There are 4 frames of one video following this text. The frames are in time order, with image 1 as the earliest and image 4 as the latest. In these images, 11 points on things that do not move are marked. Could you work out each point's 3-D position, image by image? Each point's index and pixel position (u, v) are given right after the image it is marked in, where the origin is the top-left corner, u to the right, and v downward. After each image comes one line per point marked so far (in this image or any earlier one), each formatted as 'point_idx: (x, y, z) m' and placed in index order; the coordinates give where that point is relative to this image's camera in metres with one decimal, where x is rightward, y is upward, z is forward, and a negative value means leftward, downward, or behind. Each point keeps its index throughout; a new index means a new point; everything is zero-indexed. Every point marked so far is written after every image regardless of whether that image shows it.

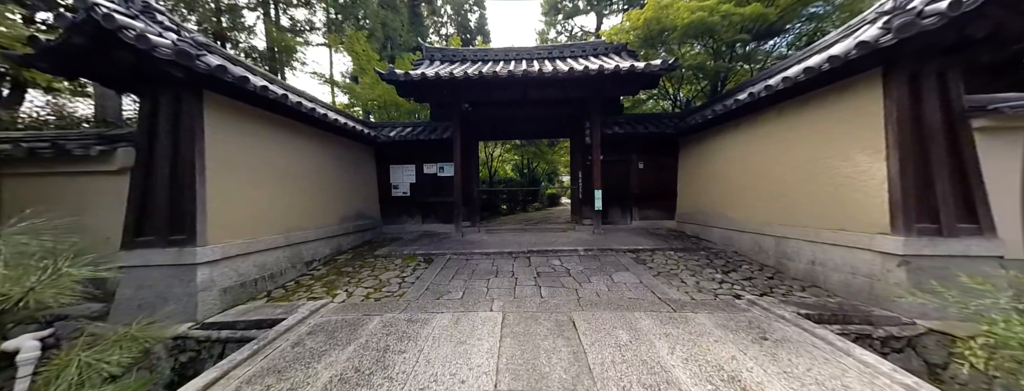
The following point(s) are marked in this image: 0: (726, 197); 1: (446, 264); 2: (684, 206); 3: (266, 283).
0: (+4.0, 0.0, +5.0) m
1: (-1.1, -1.2, +4.5) m
2: (+4.1, -0.2, +6.3) m
3: (-3.3, -1.2, +3.5) m
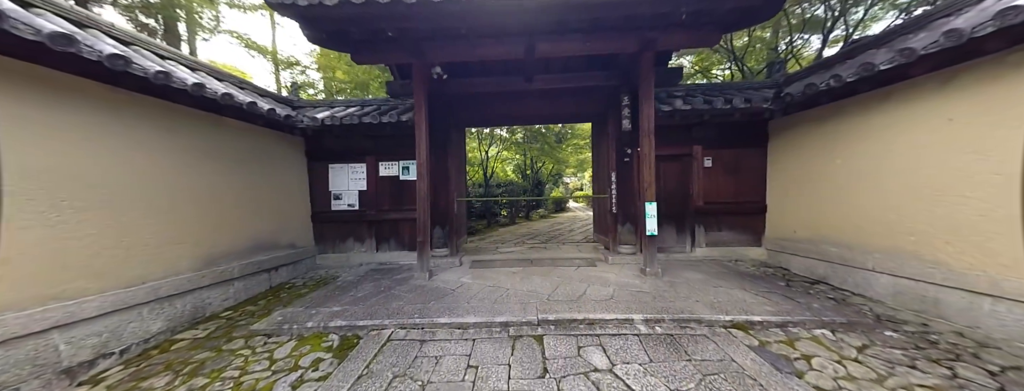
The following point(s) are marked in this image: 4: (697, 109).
0: (+4.0, -0.2, +2.7) m
1: (-1.2, -1.4, +2.2) m
2: (+4.1, -0.5, +3.9) m
3: (-3.4, -1.4, +1.3) m
4: (+2.6, +1.2, +3.8) m
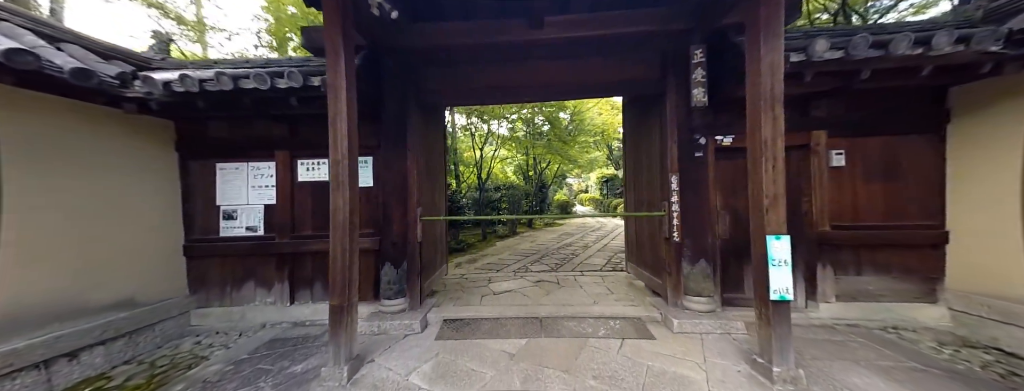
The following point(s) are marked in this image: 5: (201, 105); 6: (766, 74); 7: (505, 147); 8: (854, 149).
0: (+3.9, -0.4, +0.9) m
1: (-1.2, -1.6, +0.4) m
2: (+4.1, -0.6, +2.2) m
3: (-3.4, -1.6, -0.5) m
4: (+2.6, +1.0, +2.0) m
5: (-2.9, +0.9, +2.4) m
6: (+1.8, +0.9, +1.9) m
7: (-0.2, +1.7, +8.9) m
8: (+3.4, +0.5, +2.6) m
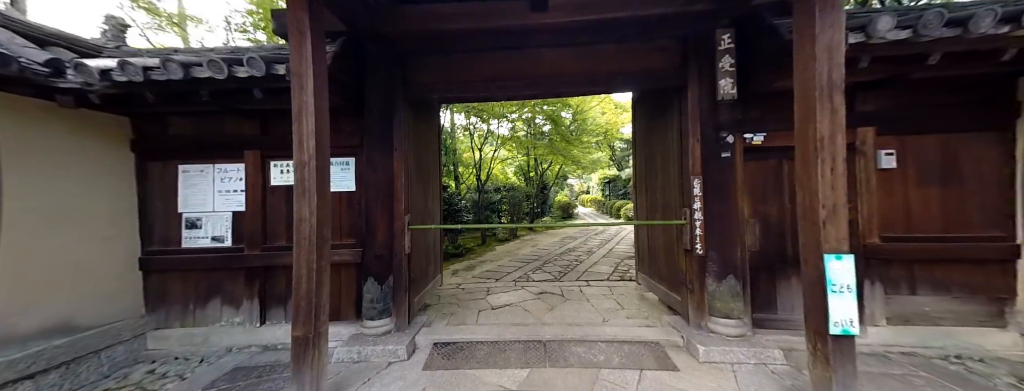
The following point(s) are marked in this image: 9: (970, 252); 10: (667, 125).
0: (+3.9, -0.5, +0.5) m
1: (-1.2, -1.6, +0.1) m
2: (+4.1, -0.7, +1.8) m
3: (-3.4, -1.6, -0.8) m
4: (+2.6, +1.0, +1.7) m
5: (-2.9, +0.8, +2.1) m
6: (+1.8, +0.8, +1.5) m
7: (-0.2, +1.6, +8.6) m
8: (+3.4, +0.4, +2.2) m
9: (+3.8, -0.5, +2.2) m
10: (+1.7, +0.8, +2.9) m
